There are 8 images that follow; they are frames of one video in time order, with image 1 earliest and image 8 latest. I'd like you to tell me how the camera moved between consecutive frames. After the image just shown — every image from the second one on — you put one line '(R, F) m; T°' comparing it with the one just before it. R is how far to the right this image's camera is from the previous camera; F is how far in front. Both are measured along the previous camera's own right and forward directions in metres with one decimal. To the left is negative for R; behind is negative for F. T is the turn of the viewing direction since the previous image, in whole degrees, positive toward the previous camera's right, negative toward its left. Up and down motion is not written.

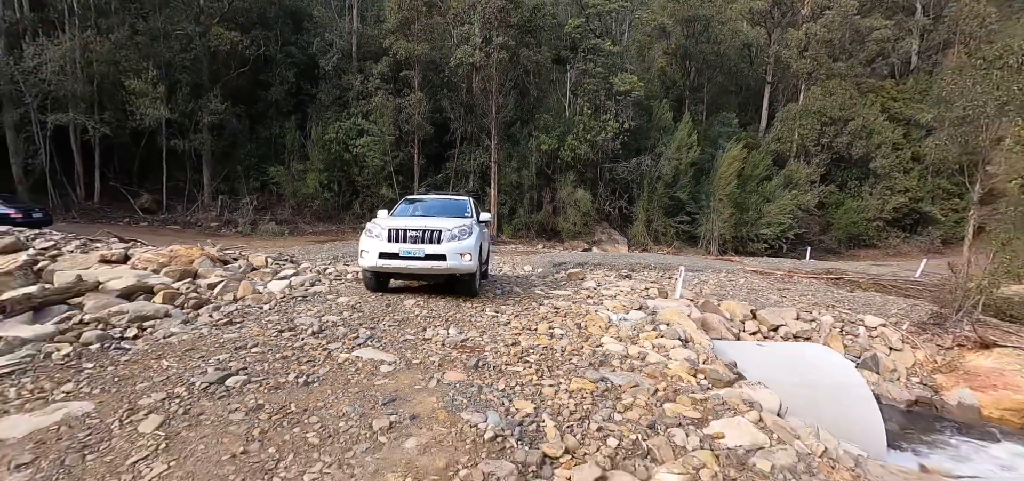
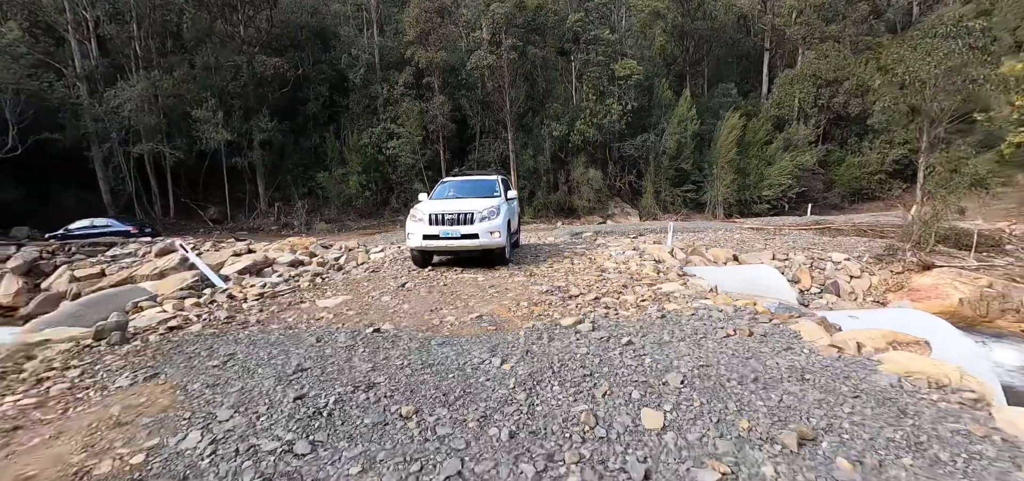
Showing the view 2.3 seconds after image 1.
(-0.2, -2.2) m; -3°
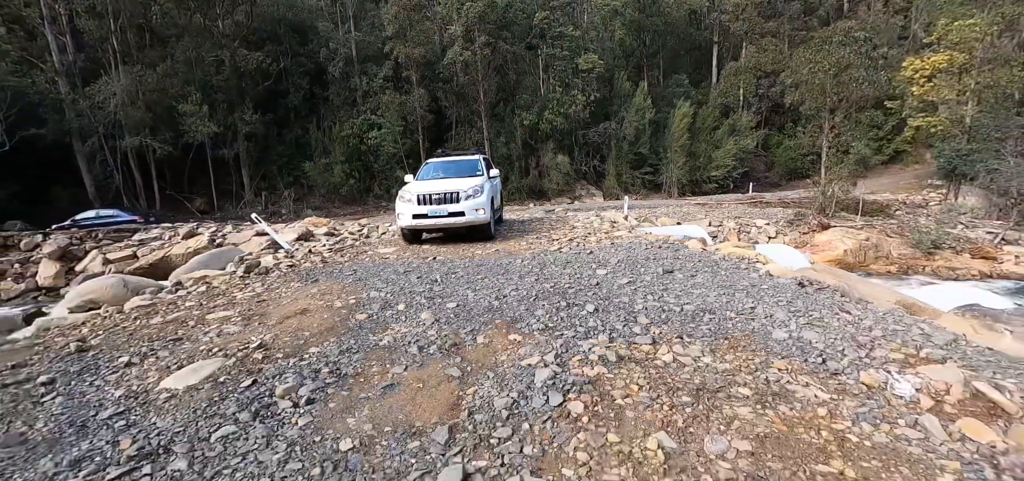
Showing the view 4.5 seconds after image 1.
(-0.5, -2.0) m; +4°
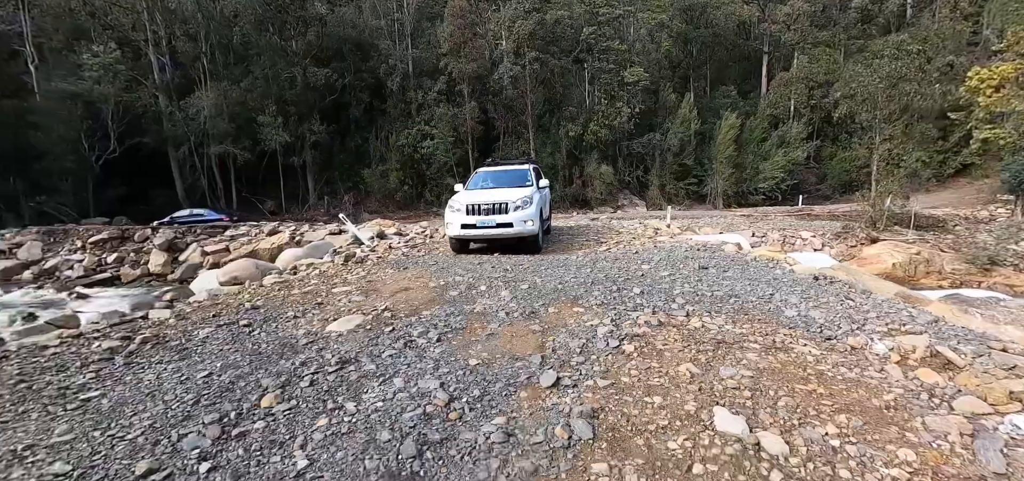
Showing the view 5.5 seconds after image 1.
(-0.2, -0.9) m; -5°
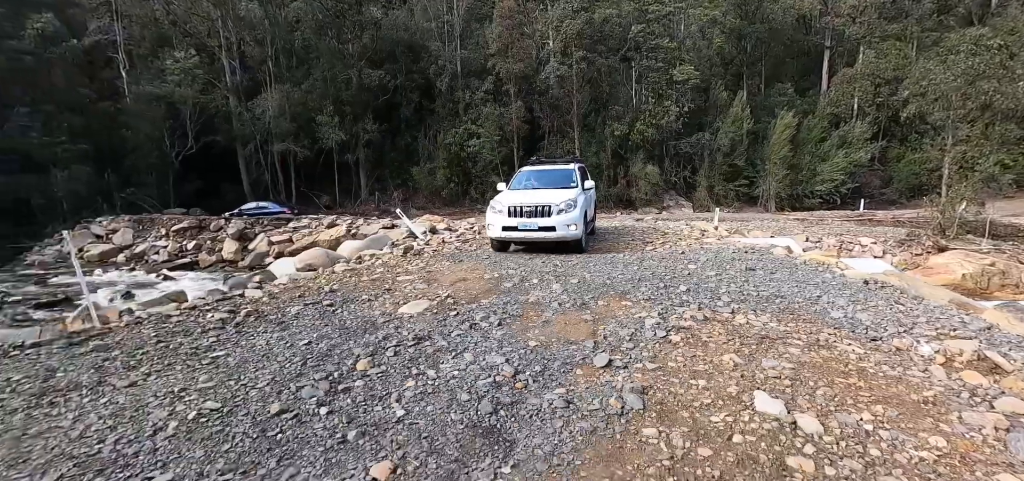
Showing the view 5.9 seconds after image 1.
(-0.1, -0.3) m; -5°
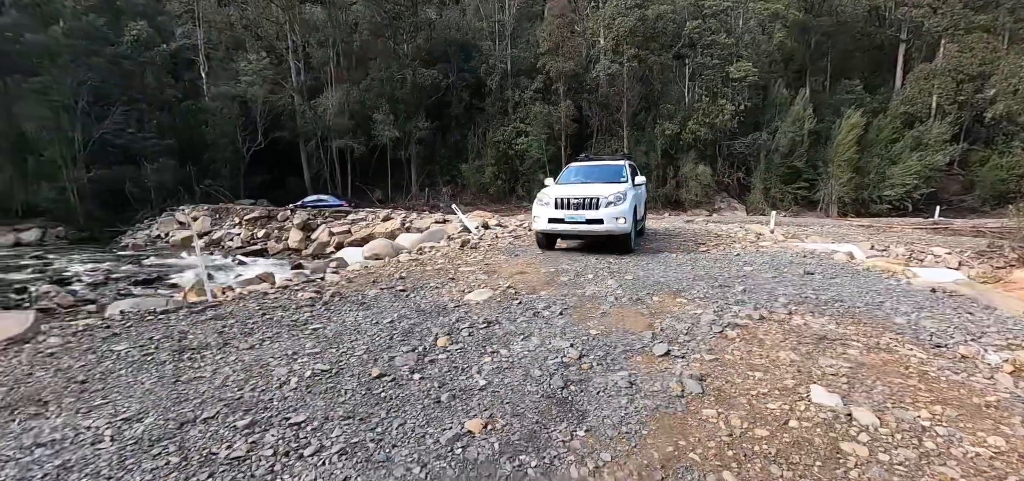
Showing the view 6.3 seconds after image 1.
(-0.2, -0.3) m; -6°
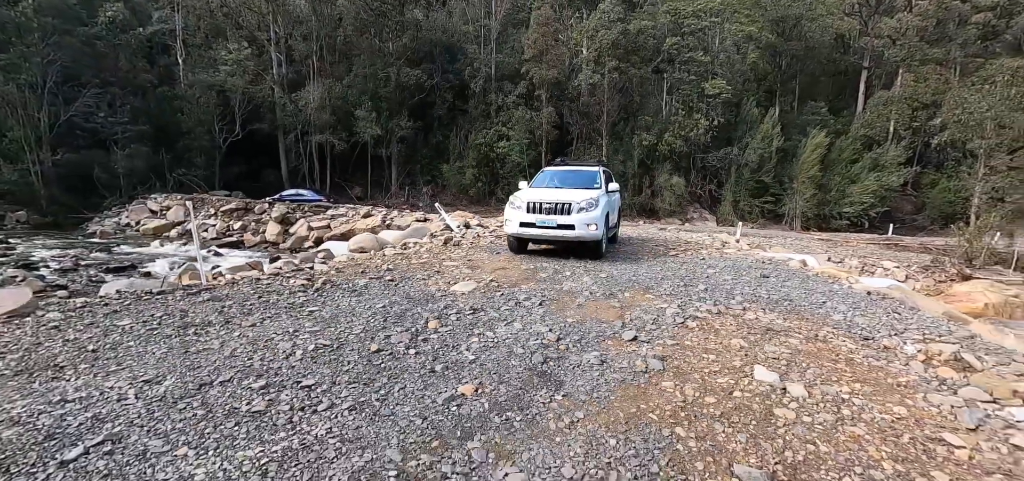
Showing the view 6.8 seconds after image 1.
(-0.1, -0.3) m; +3°
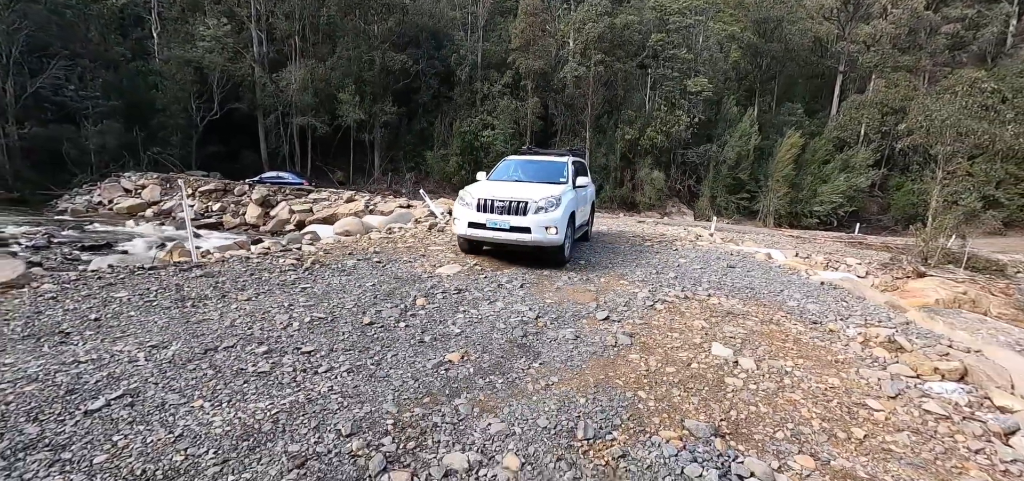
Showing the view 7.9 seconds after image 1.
(0.0, -0.2) m; +2°
